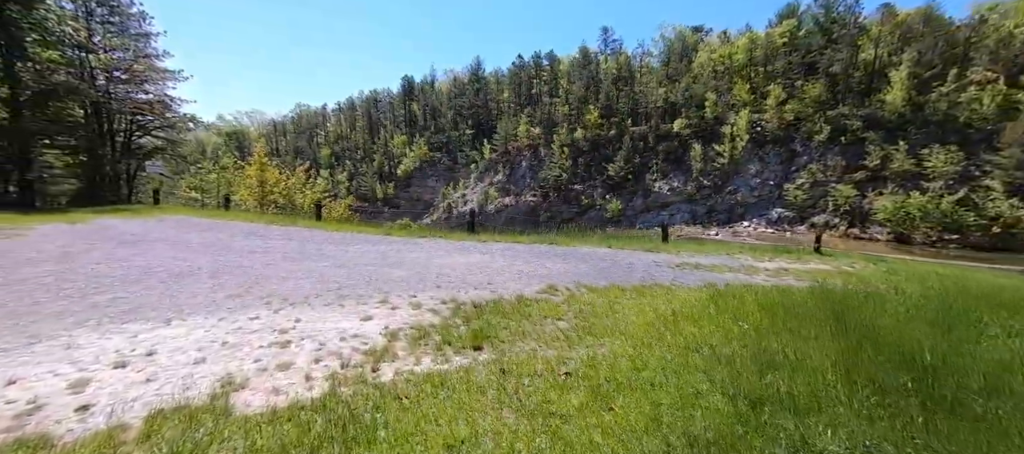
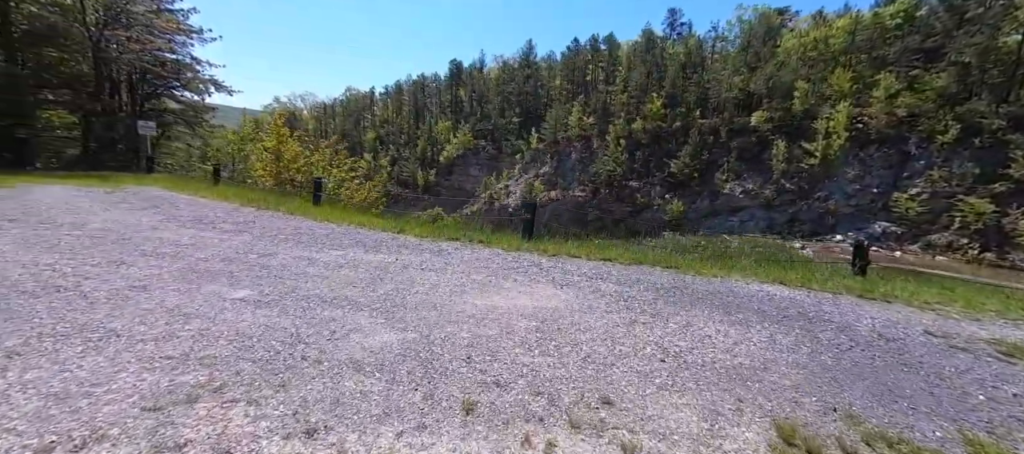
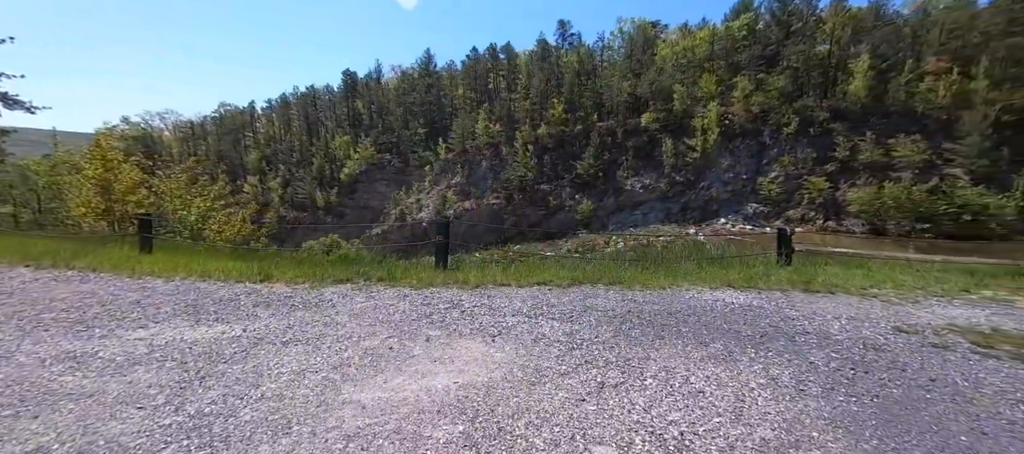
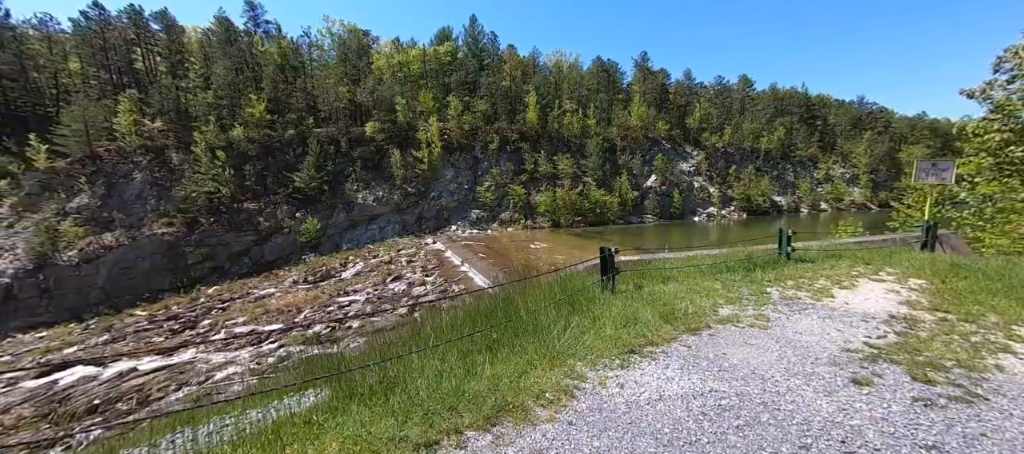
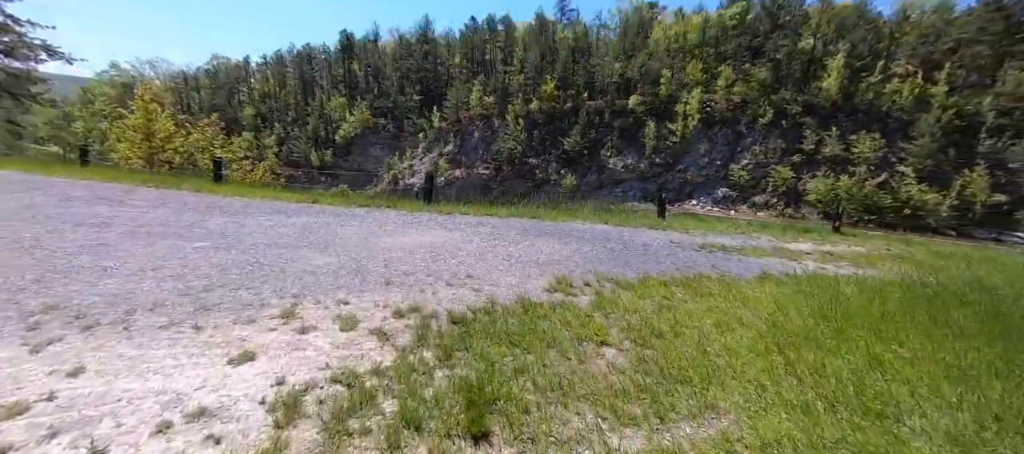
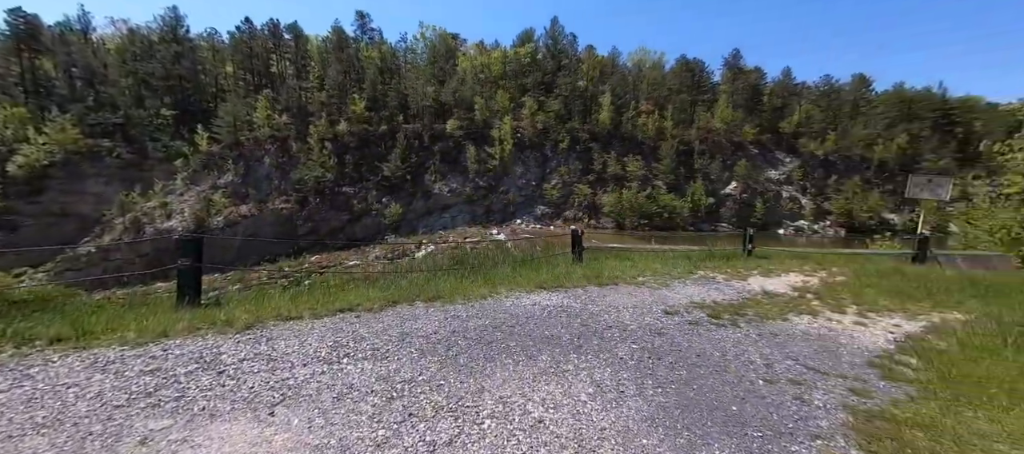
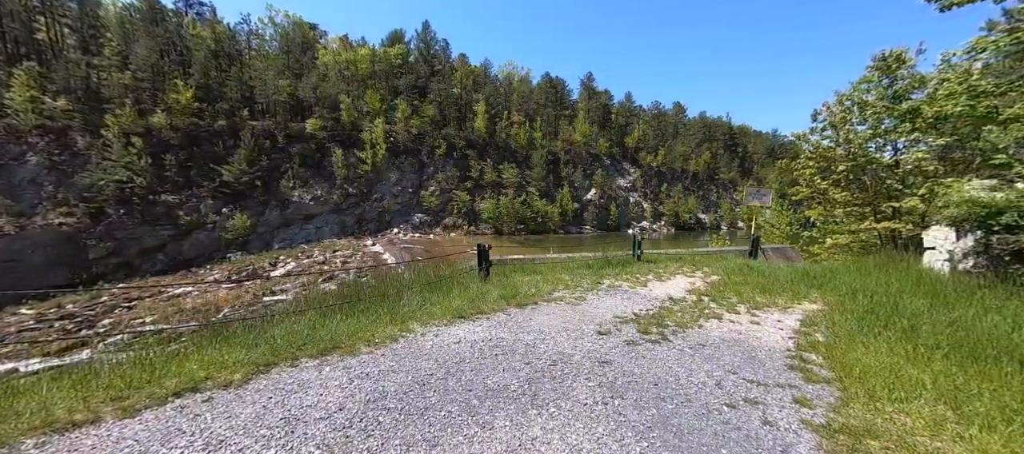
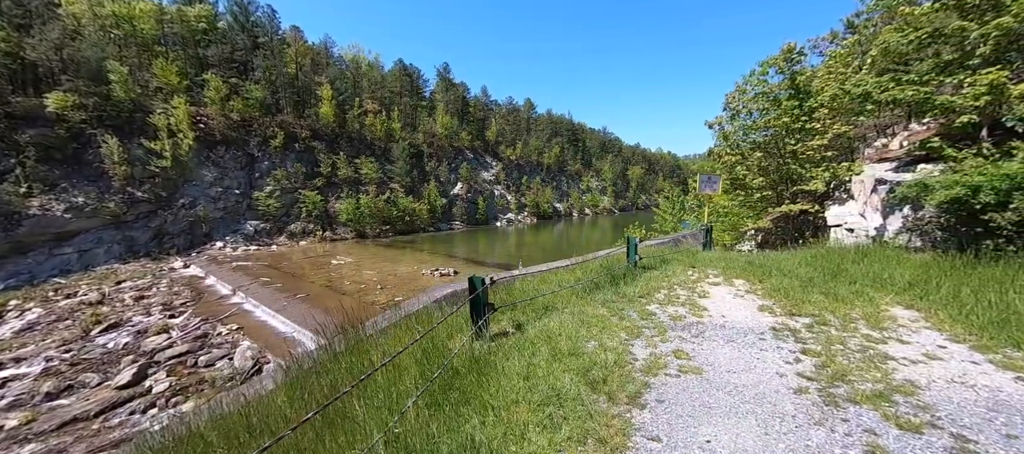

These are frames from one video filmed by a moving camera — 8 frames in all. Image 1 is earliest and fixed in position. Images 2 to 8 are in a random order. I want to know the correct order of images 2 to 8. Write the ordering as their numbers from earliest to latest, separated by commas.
5, 2, 3, 6, 7, 4, 8
